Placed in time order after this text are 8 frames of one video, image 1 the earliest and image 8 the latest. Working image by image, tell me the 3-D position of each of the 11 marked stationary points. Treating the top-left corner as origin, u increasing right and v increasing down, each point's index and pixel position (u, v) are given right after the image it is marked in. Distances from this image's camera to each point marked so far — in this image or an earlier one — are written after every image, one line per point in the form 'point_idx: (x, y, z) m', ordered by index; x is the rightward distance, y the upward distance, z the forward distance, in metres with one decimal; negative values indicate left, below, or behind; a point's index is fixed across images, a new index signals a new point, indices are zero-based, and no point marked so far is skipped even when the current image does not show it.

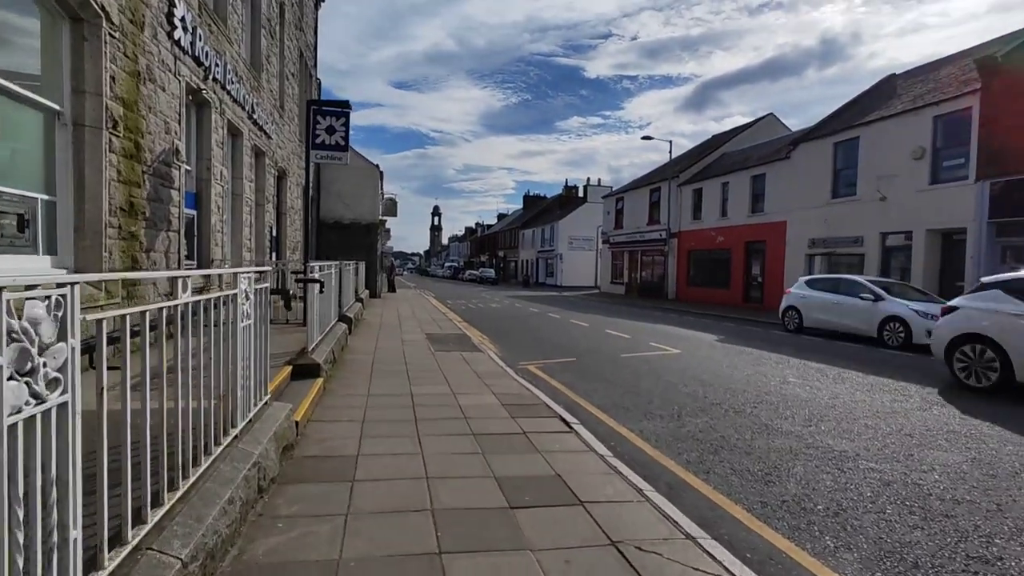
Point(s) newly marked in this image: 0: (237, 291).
0: (-2.0, 0.0, +3.8) m
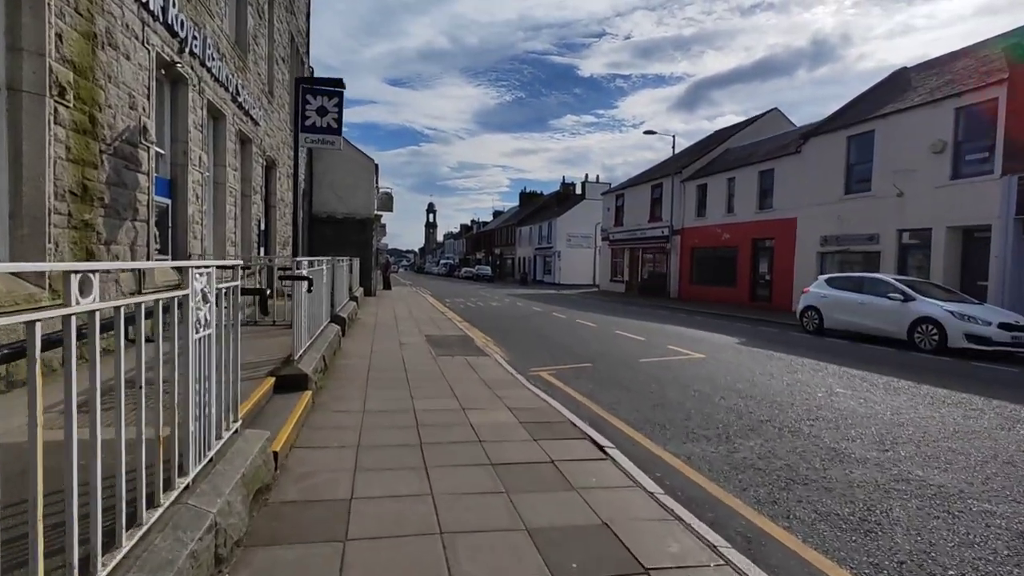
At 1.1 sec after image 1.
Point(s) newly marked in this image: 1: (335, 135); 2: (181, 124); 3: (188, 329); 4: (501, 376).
0: (-1.8, 0.0, +2.9) m
1: (-3.1, +2.6, +9.2) m
2: (-5.6, +2.7, +8.9) m
3: (-1.7, -0.2, +2.9) m
4: (-0.2, -1.4, +8.1) m
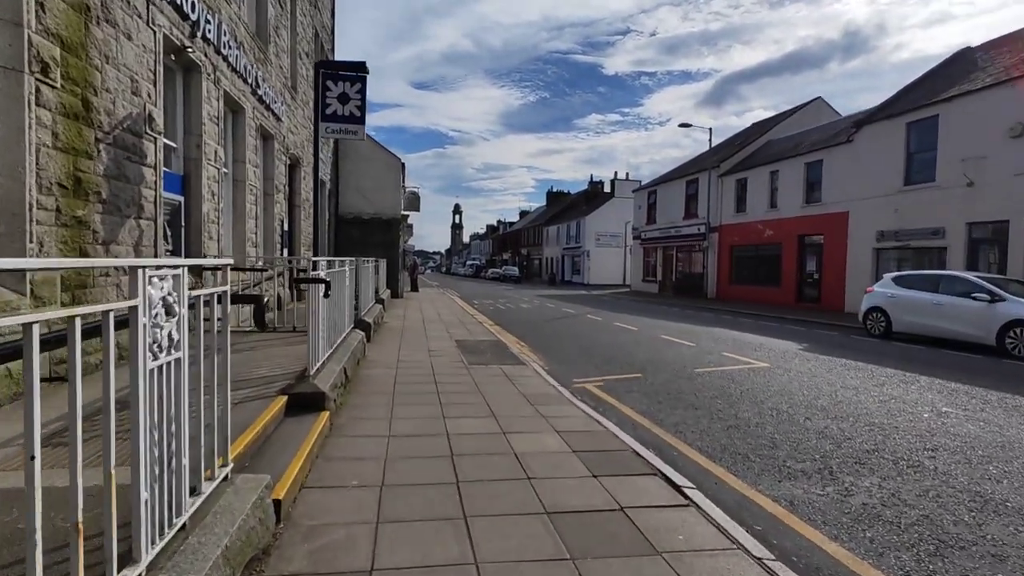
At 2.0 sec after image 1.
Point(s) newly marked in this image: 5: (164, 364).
0: (-1.4, -0.1, +2.0) m
1: (-2.5, +2.6, +8.4) m
2: (-5.0, +2.7, +8.3) m
3: (-1.4, -0.3, +2.0) m
4: (+0.4, -1.4, +7.2) m
5: (-1.4, -0.3, +2.2) m
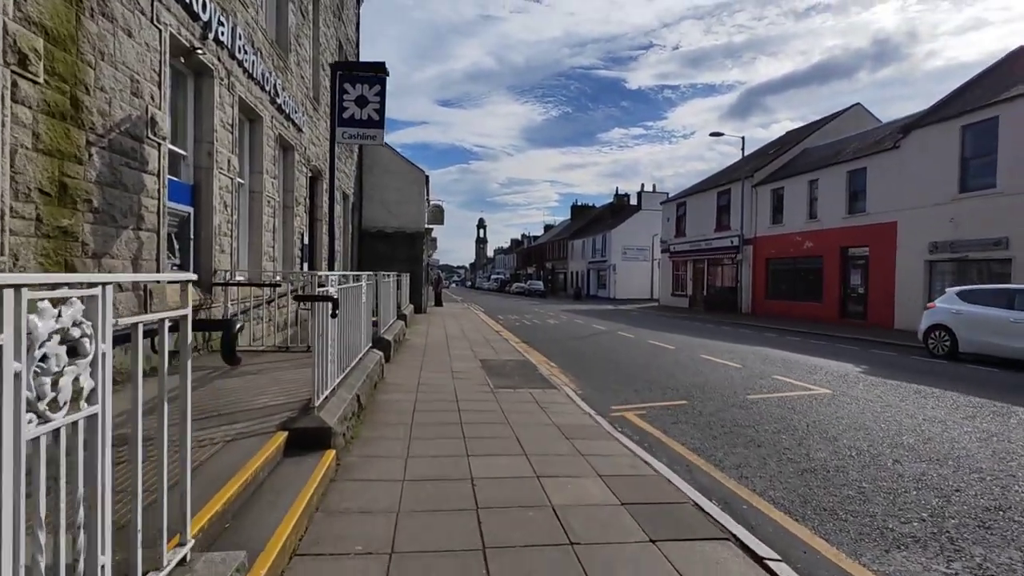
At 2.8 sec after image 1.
0: (-1.3, -0.1, +1.4) m
1: (-2.0, +2.4, +7.9) m
2: (-4.5, +2.4, +7.9) m
3: (-1.3, -0.3, +1.4) m
4: (+0.8, -1.6, +6.4) m
5: (-1.3, -0.4, +1.5) m
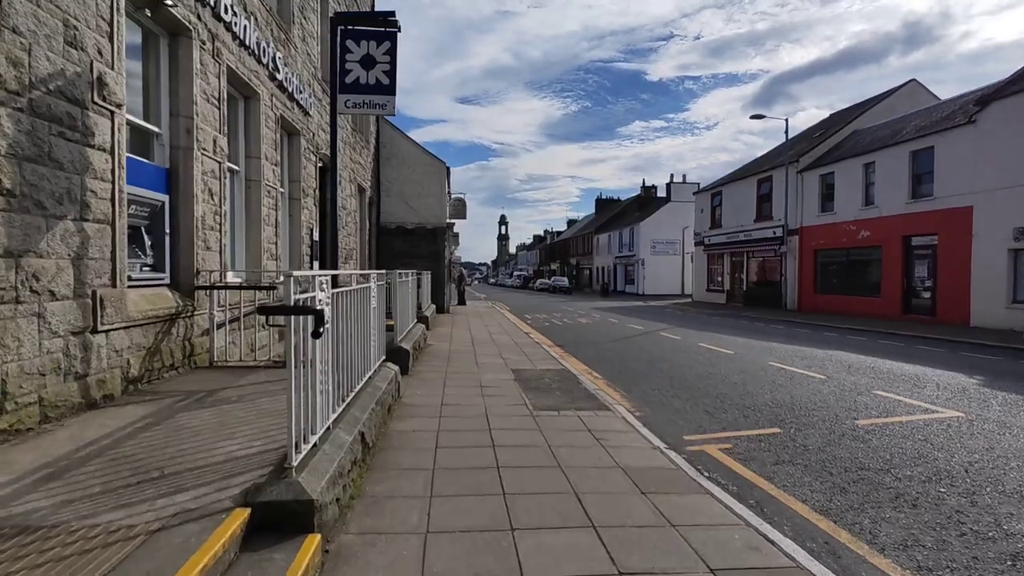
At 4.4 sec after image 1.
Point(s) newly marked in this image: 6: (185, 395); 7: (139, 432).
0: (-1.0, -0.2, -0.1) m
1: (-1.5, +2.3, +6.5) m
2: (-4.0, +2.4, +6.5) m
3: (-1.0, -0.4, -0.1) m
4: (+1.2, -1.6, +4.9) m
5: (-1.0, -0.4, +0.1) m
6: (-3.3, -1.1, +5.3) m
7: (-2.9, -1.1, +4.1) m
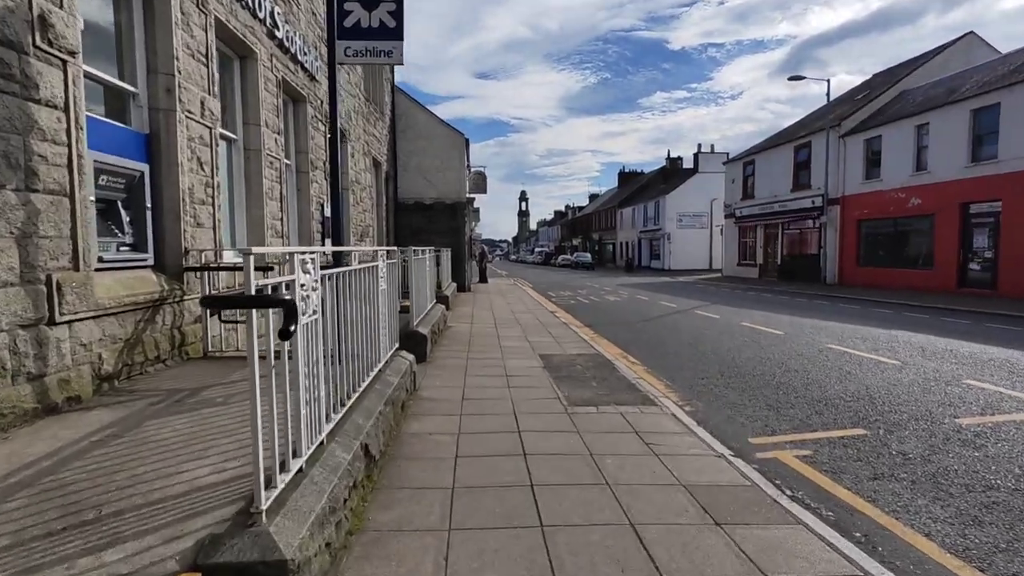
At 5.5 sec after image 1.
0: (-1.0, -0.2, -0.9) m
1: (-1.2, +2.5, +5.5) m
2: (-3.7, +2.6, +5.7) m
3: (-1.0, -0.5, -0.9) m
4: (+1.5, -1.4, +4.0) m
5: (-1.0, -0.5, -0.7) m
6: (-3.0, -0.9, +4.6) m
7: (-2.6, -1.0, +3.3) m
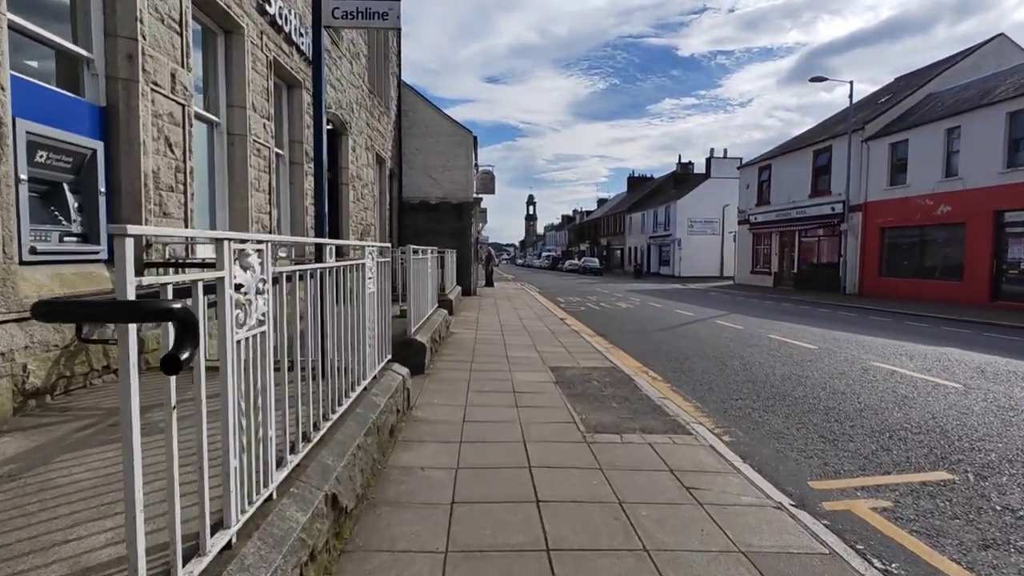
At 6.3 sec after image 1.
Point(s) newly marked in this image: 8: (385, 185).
0: (-1.0, -0.2, -1.7) m
1: (-1.1, +2.5, +4.7) m
2: (-3.6, +2.6, +4.9) m
3: (-0.9, -0.4, -1.7) m
4: (+1.6, -1.5, +3.2) m
5: (-0.9, -0.5, -1.5) m
6: (-2.9, -0.9, +3.8) m
7: (-2.6, -1.0, +2.5) m
8: (-4.1, +3.4, +17.3) m
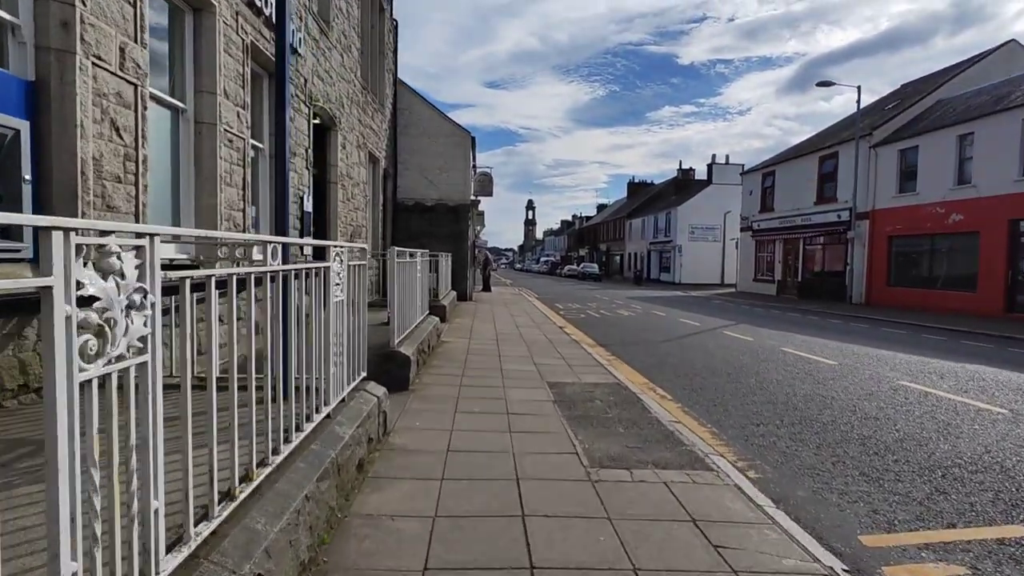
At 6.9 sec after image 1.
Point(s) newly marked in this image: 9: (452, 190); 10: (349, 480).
0: (-1.0, -0.2, -2.4) m
1: (-1.1, +2.5, +4.0) m
2: (-3.6, +2.6, +4.2) m
3: (-1.0, -0.4, -2.4) m
4: (+1.5, -1.6, +2.5) m
5: (-1.0, -0.5, -2.2) m
6: (-3.0, -0.9, +3.1) m
7: (-2.6, -1.0, +1.8) m
8: (-4.2, +3.2, +16.6) m
9: (-2.2, +3.6, +19.5) m
10: (-1.1, -1.3, +3.5) m
